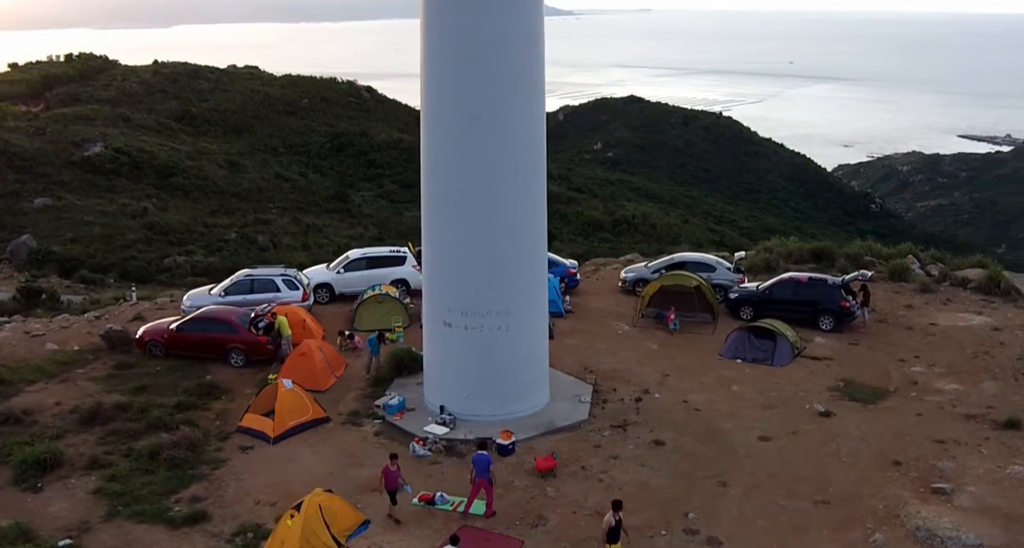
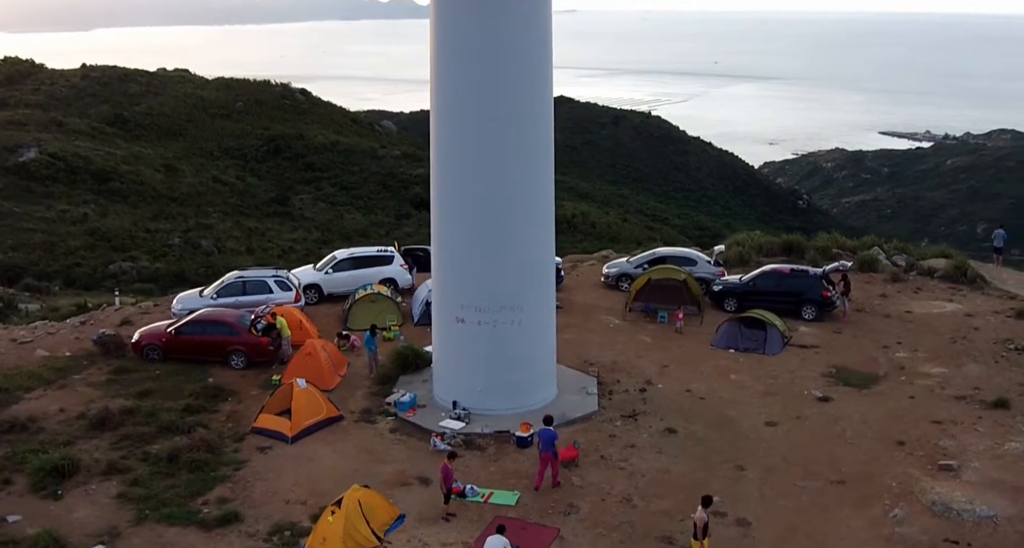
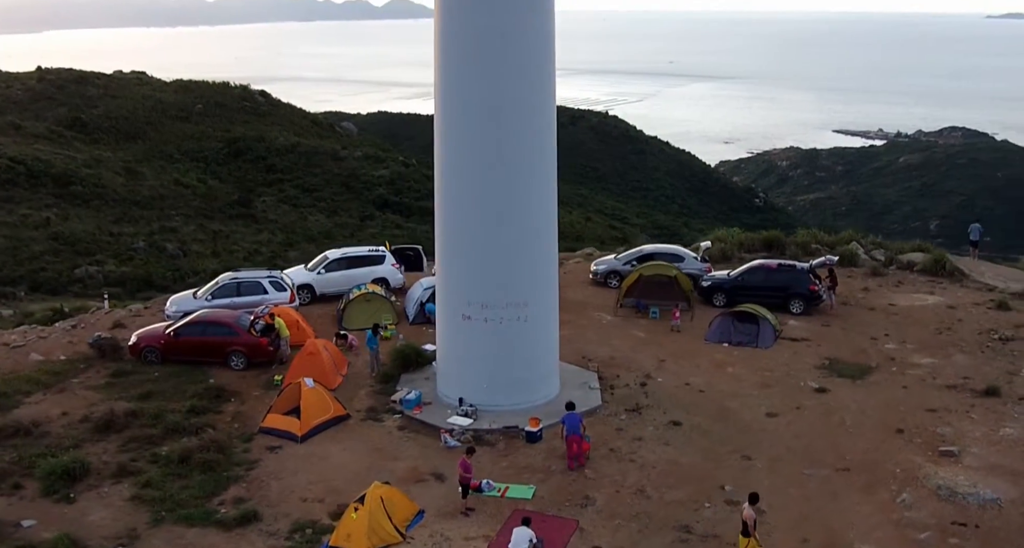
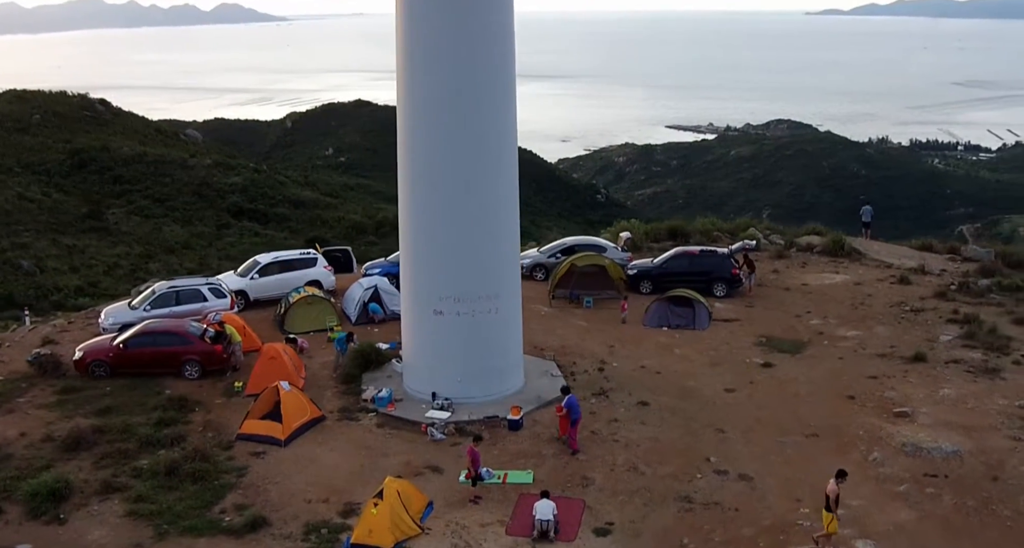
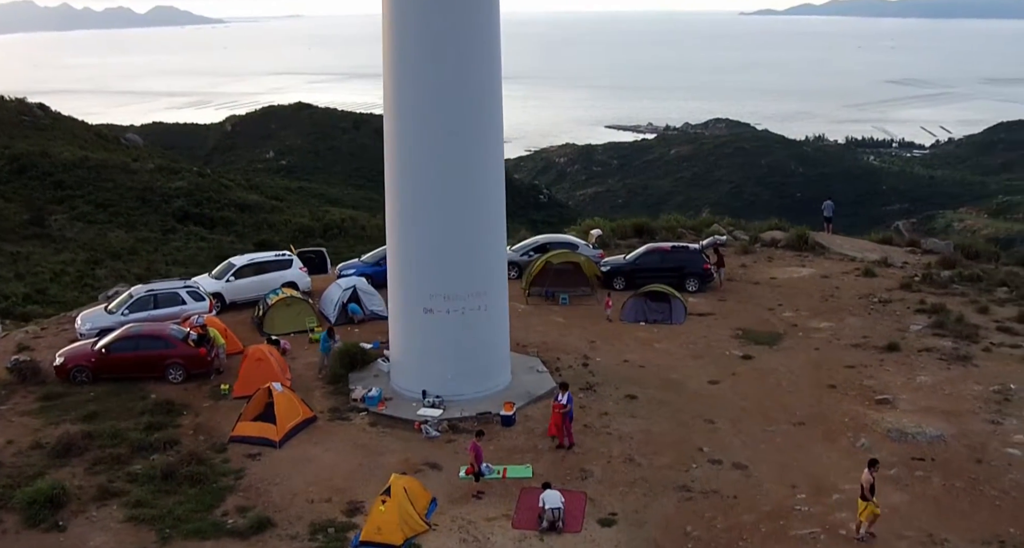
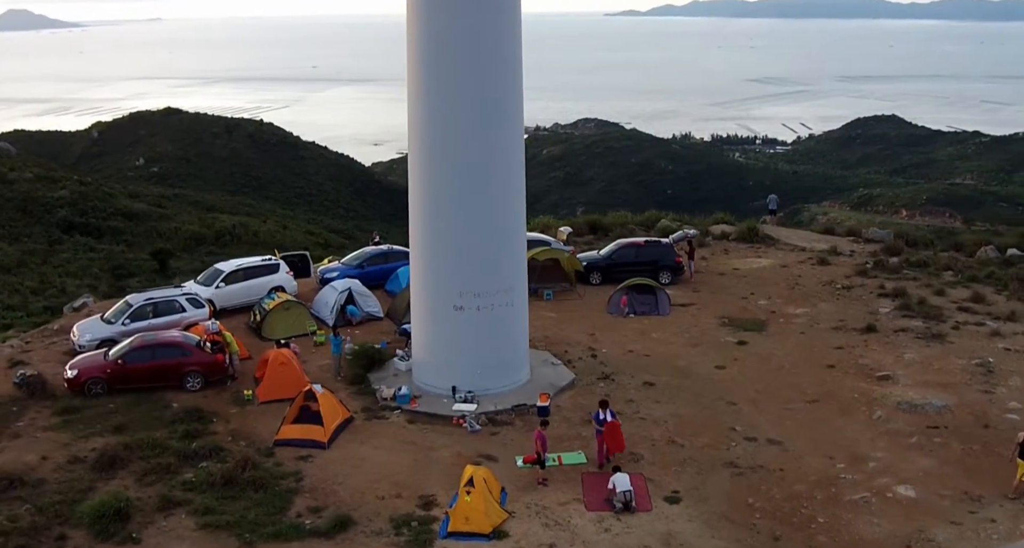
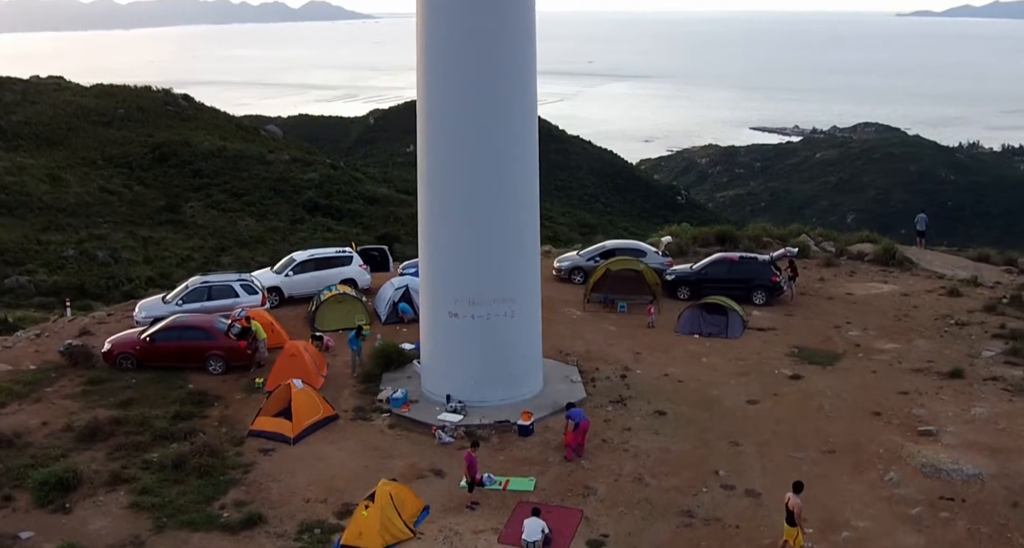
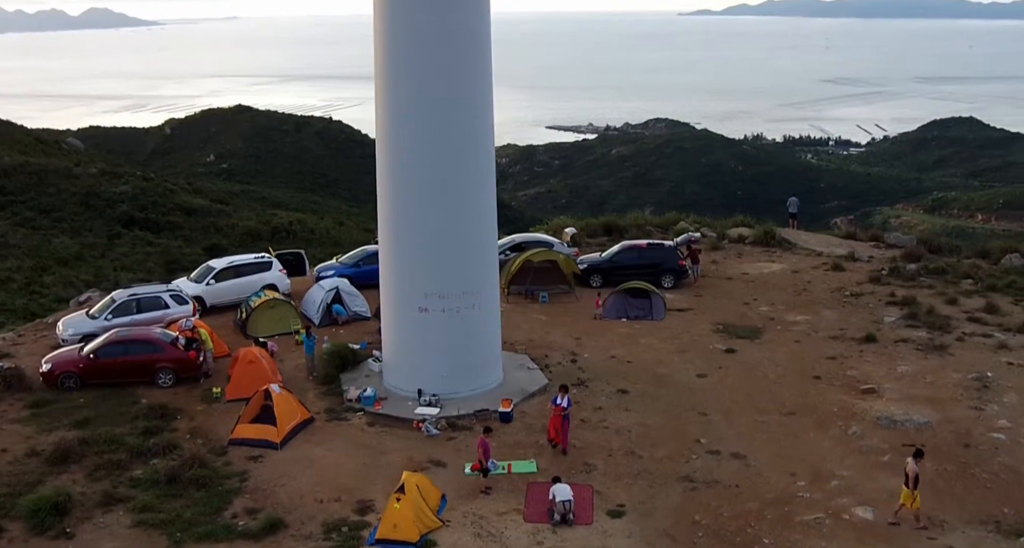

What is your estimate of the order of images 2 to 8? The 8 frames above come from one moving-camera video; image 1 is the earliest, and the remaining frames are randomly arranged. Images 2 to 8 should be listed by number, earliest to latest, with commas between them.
2, 3, 7, 4, 5, 8, 6
